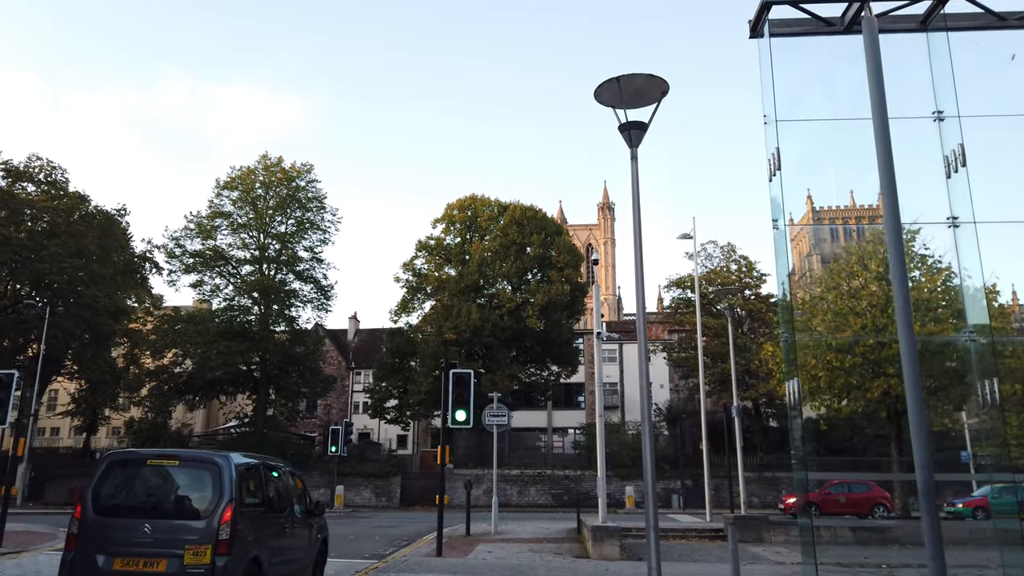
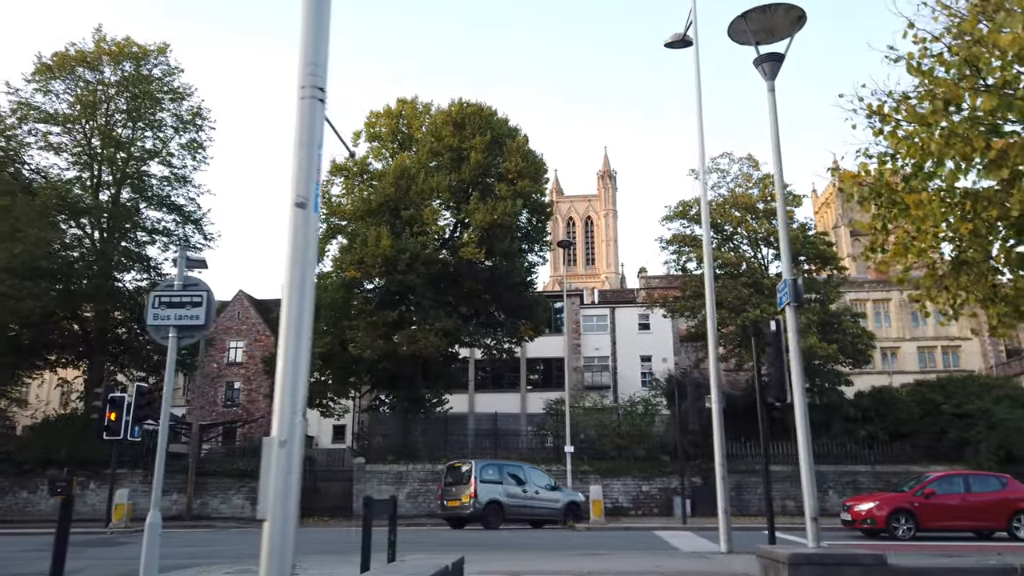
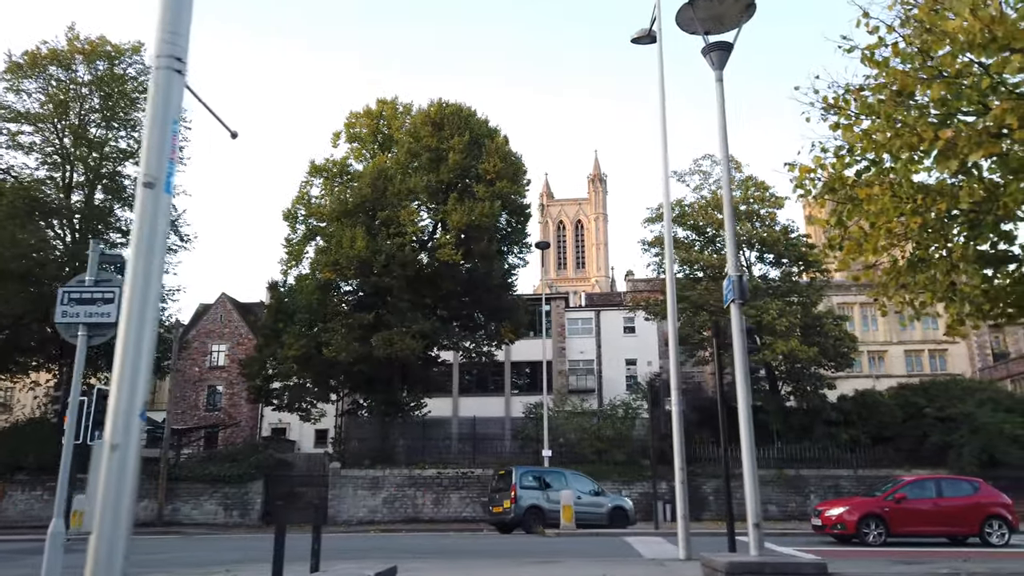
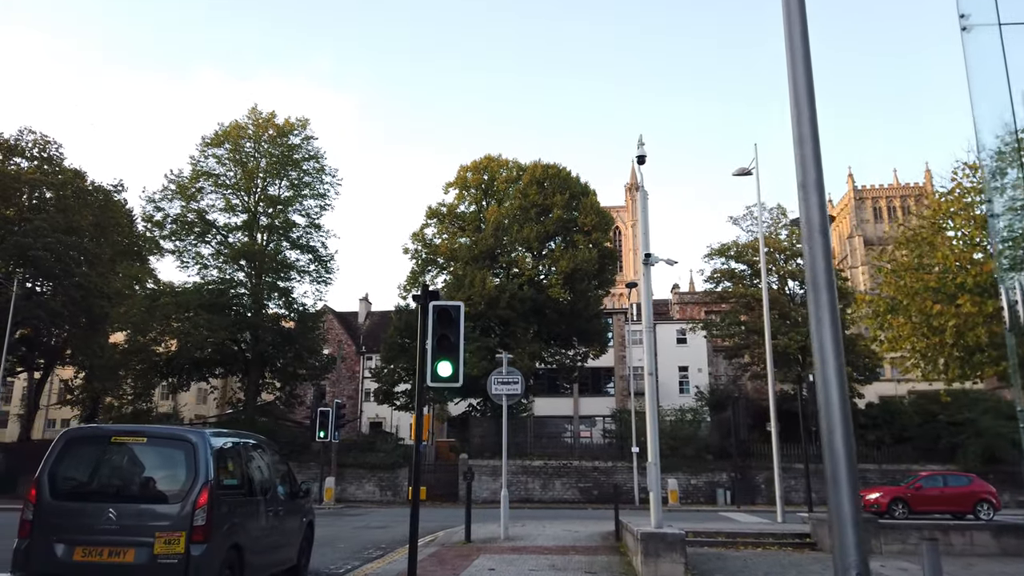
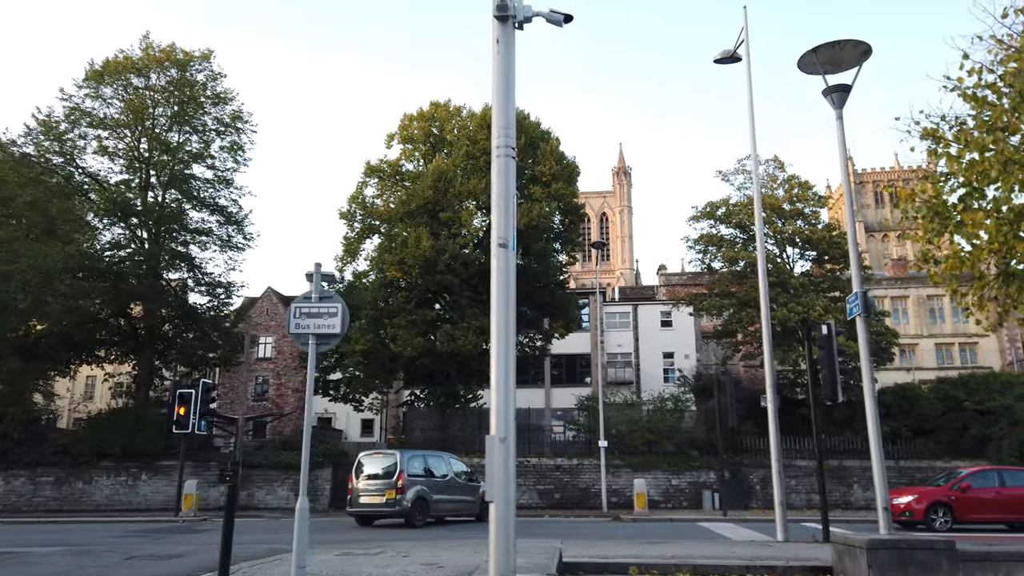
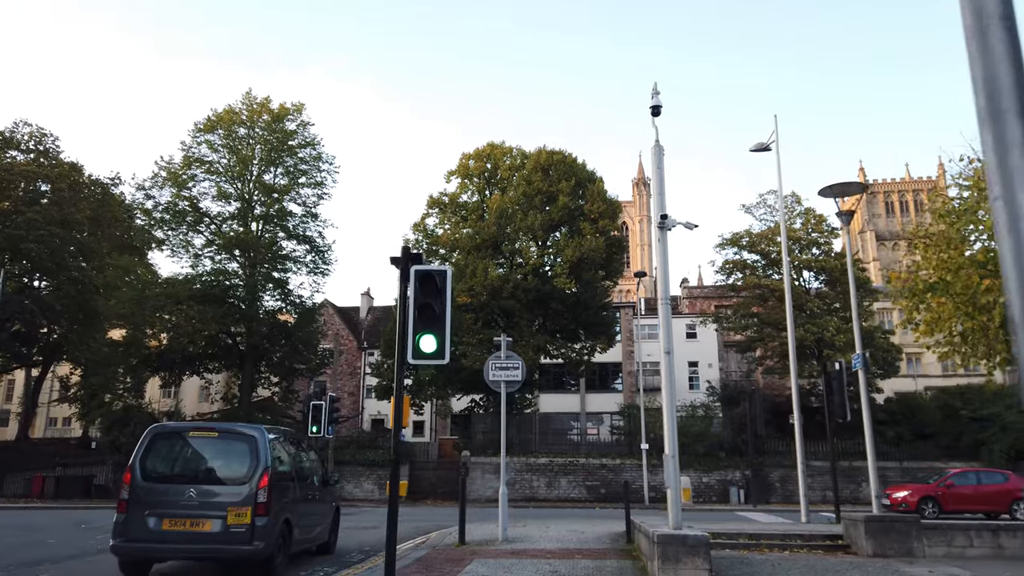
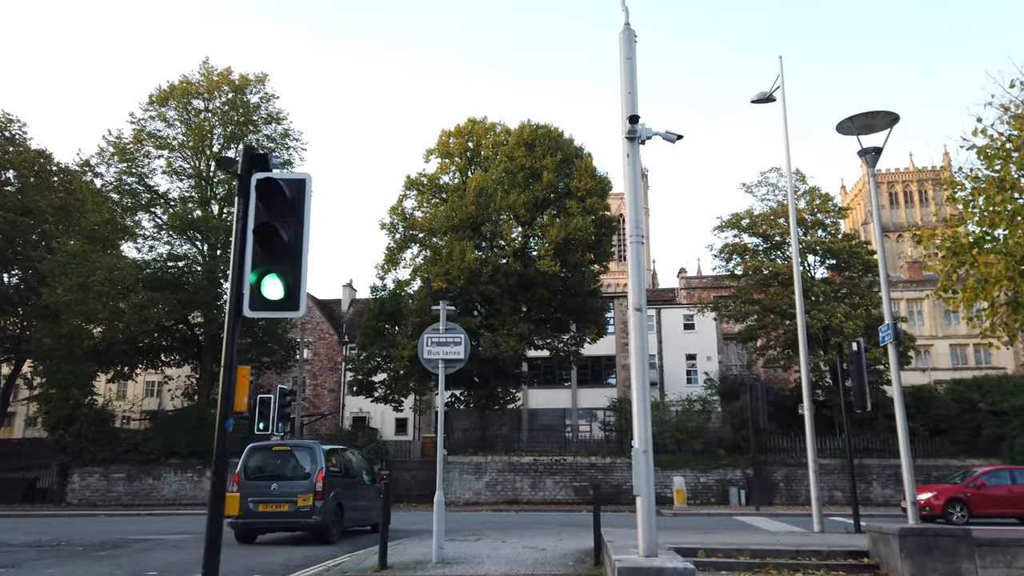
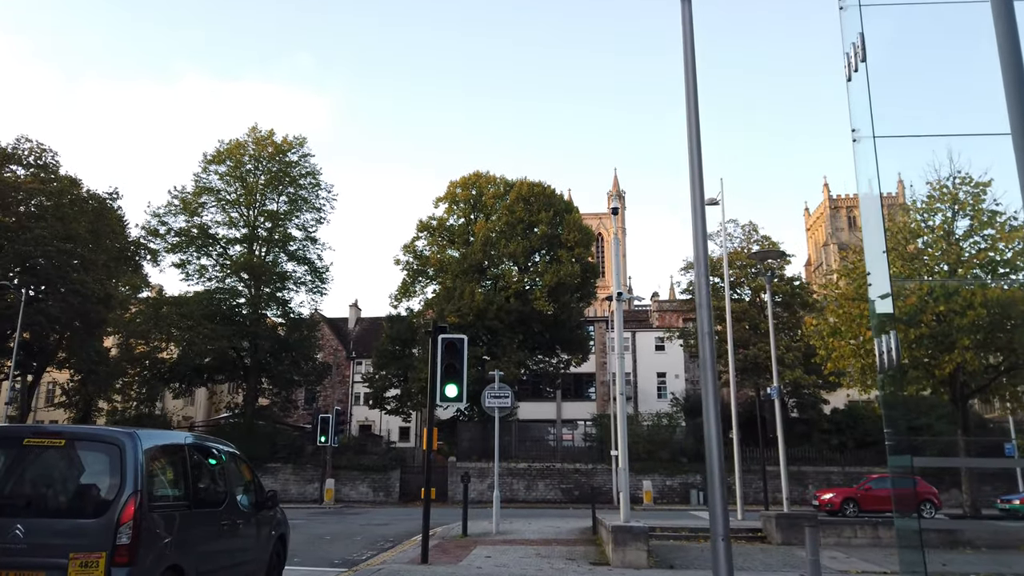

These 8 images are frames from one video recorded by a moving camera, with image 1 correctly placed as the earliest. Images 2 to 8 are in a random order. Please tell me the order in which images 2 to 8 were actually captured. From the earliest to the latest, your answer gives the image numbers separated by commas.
8, 4, 6, 7, 5, 2, 3
